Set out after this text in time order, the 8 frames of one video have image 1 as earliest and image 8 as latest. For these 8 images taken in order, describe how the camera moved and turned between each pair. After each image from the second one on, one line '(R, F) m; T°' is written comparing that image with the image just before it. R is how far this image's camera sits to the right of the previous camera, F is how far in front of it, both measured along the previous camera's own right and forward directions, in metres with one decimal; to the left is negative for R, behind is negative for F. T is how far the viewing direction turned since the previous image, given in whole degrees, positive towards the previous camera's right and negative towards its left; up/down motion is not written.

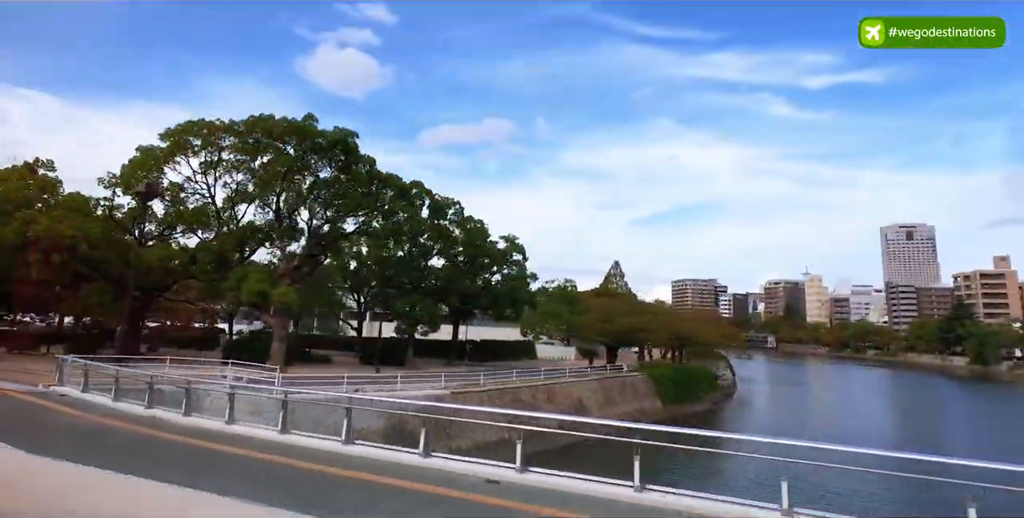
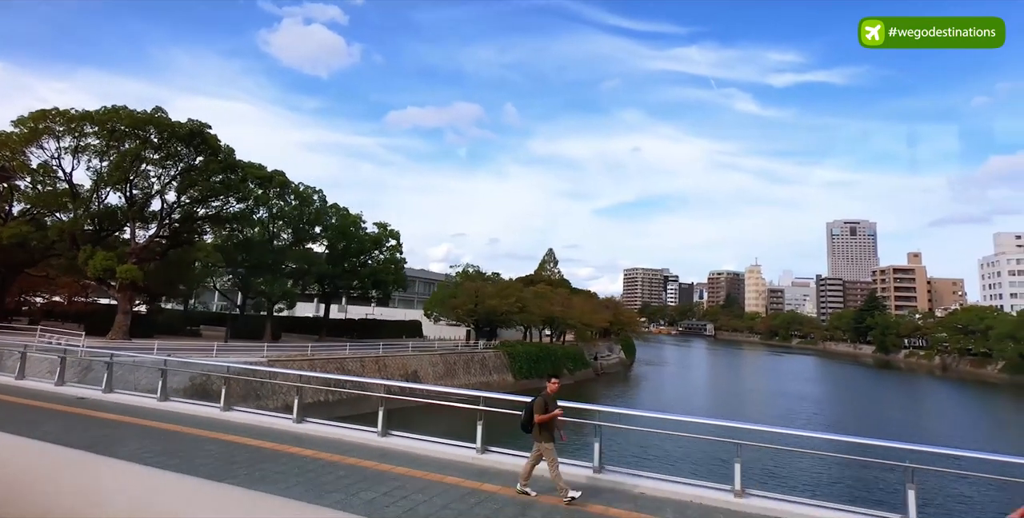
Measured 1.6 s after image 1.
(+5.4, -2.6) m; +3°
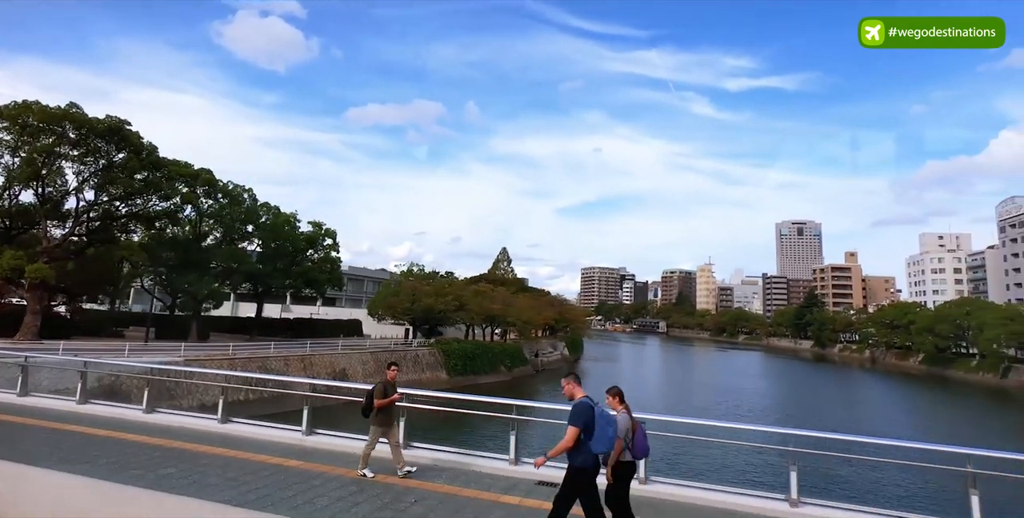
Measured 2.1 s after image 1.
(+1.5, -0.7) m; +4°
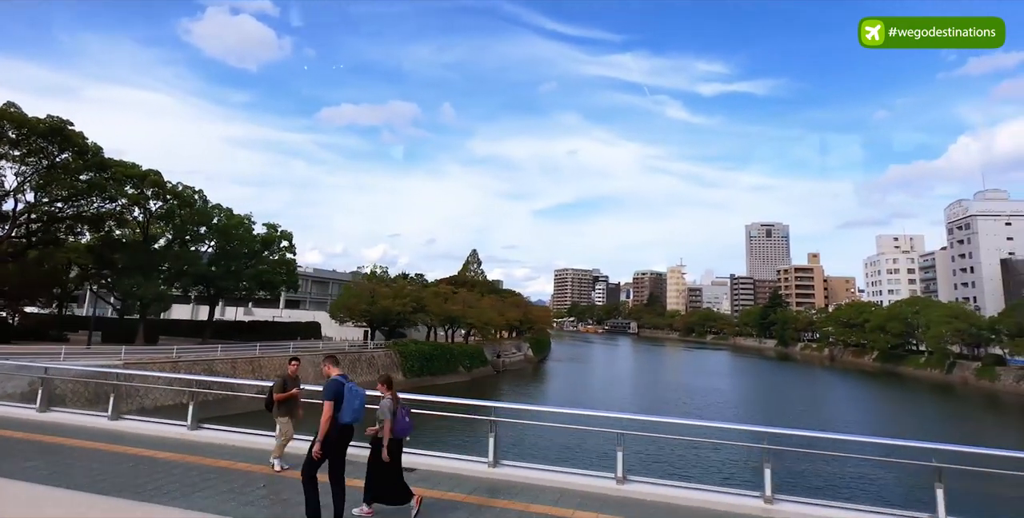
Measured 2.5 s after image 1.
(+1.1, -0.4) m; +3°
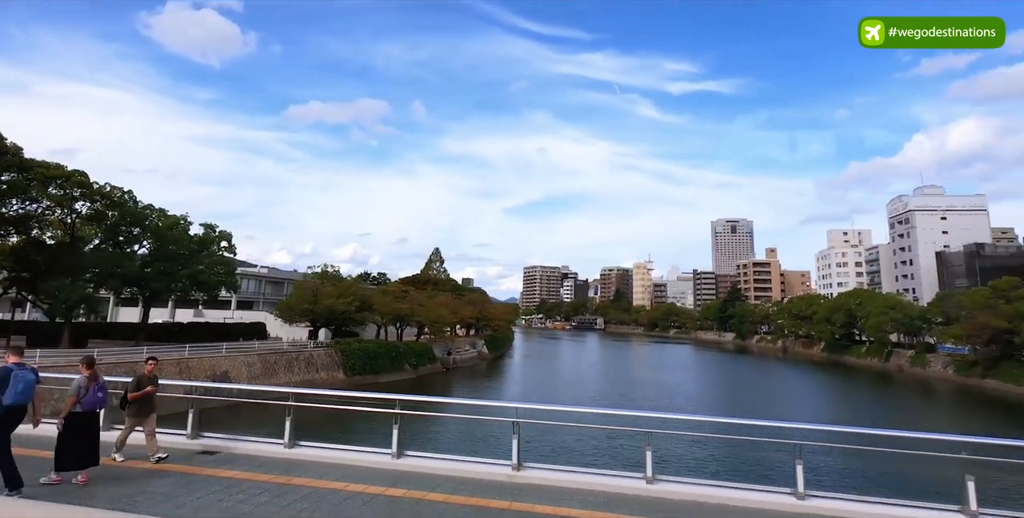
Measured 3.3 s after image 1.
(+1.9, -0.6) m; +3°
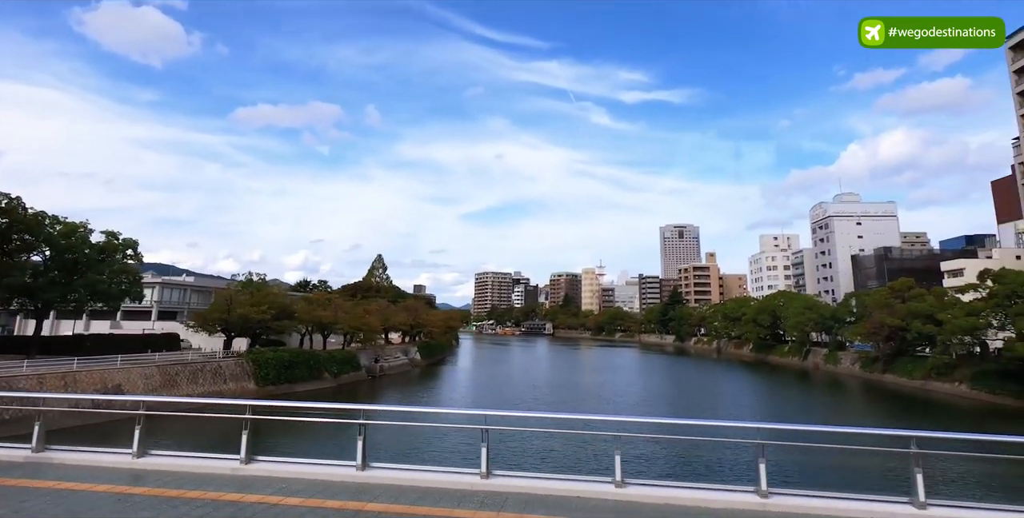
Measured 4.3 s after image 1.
(+2.3, -0.5) m; +5°
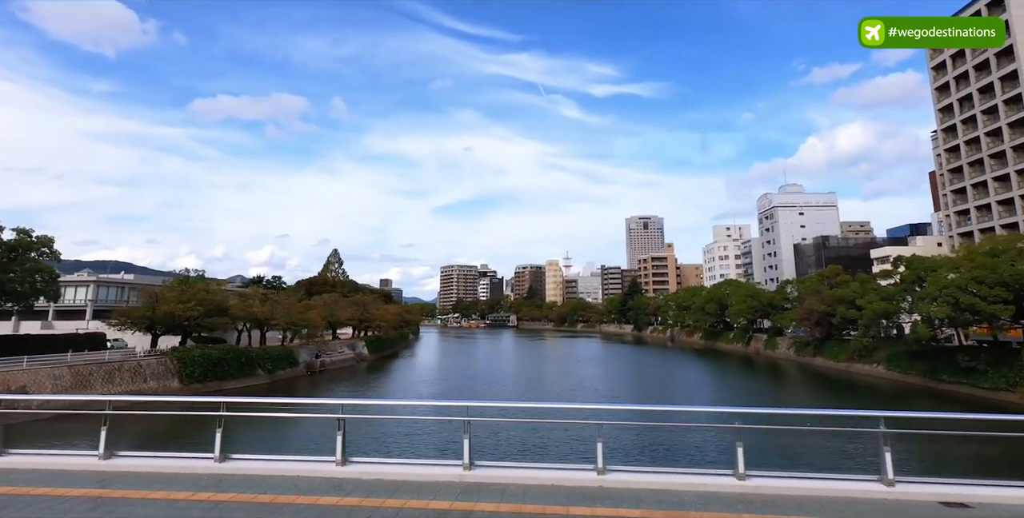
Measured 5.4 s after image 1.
(+2.3, -0.4) m; +3°
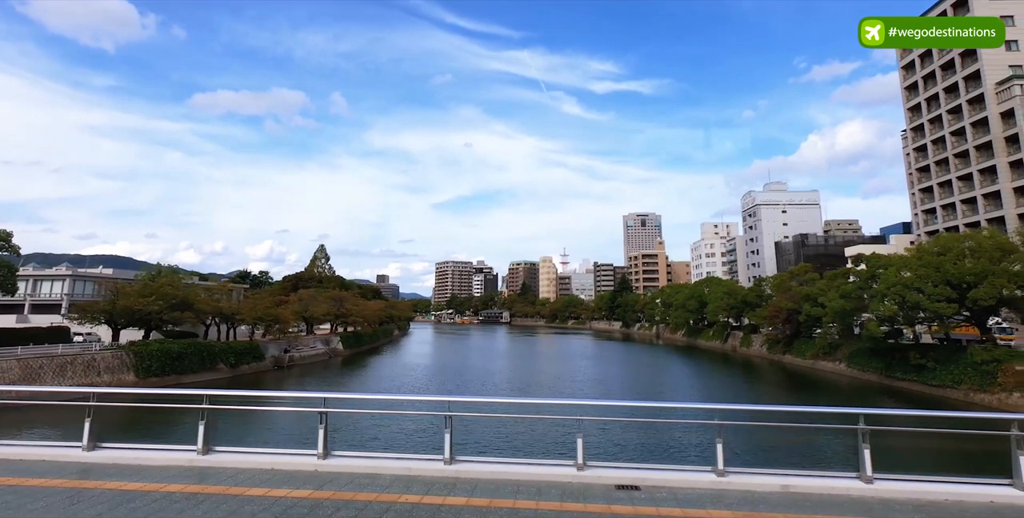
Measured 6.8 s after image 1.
(+2.6, -0.2) m; 0°
